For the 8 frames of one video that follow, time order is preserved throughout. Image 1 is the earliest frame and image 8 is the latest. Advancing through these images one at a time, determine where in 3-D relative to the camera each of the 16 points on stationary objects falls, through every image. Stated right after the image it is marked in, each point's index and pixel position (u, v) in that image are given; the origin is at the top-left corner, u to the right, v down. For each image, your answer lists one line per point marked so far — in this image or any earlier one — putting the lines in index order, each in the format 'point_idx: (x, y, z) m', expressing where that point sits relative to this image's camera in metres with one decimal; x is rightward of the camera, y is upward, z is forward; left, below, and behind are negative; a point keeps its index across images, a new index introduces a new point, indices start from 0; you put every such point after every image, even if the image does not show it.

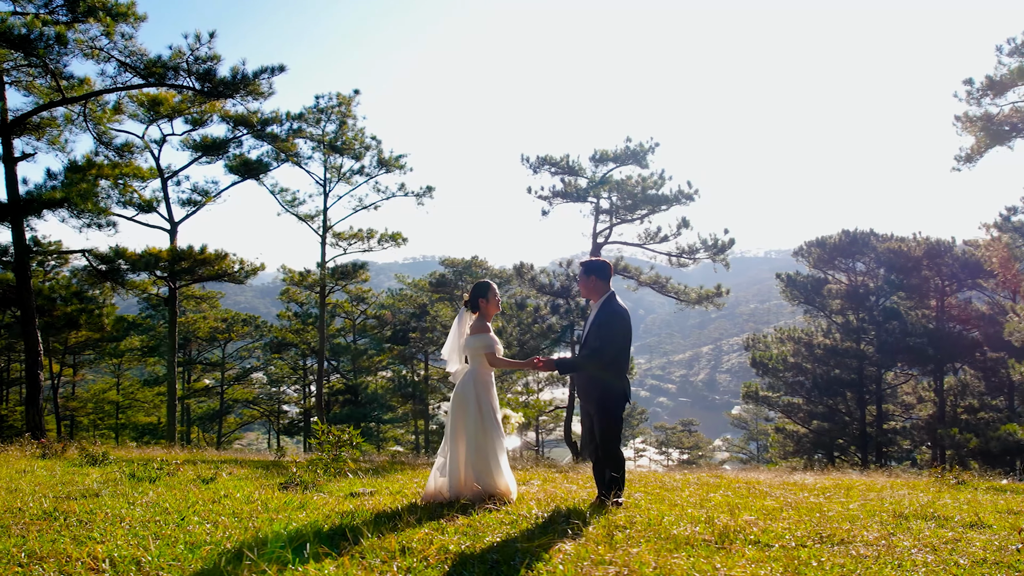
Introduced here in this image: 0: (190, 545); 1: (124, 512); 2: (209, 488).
0: (-1.1, -0.9, +3.7) m
1: (-1.7, -1.0, +4.5) m
2: (-1.7, -1.1, +5.9) m
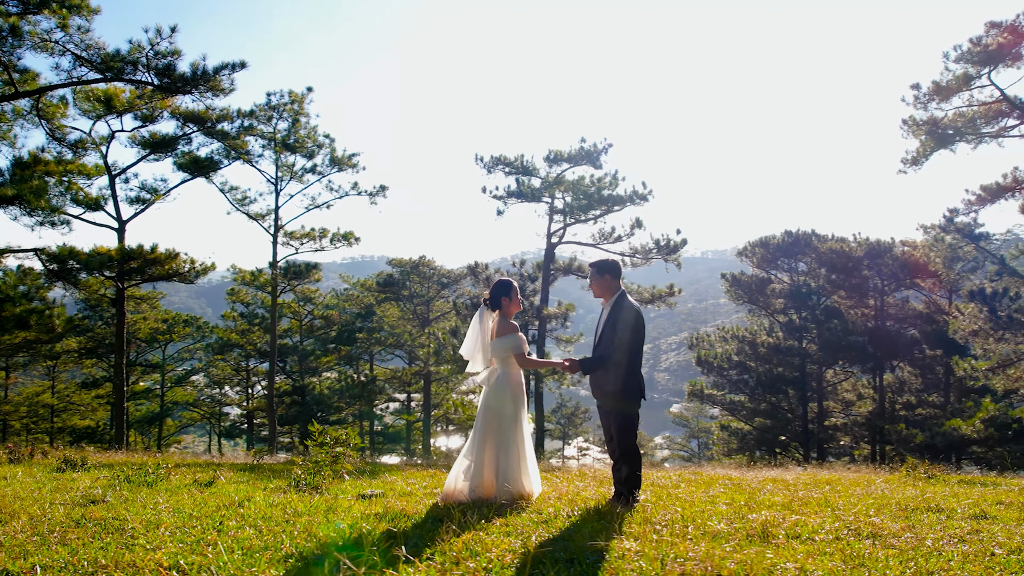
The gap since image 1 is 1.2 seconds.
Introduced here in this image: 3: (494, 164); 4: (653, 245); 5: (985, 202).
0: (-0.9, -0.9, +3.6) m
1: (-1.5, -1.0, +4.4) m
2: (-1.7, -1.1, +5.7) m
3: (-0.3, +2.4, +19.5) m
4: (+2.7, +0.8, +19.6) m
5: (+8.4, +1.5, +18.3) m
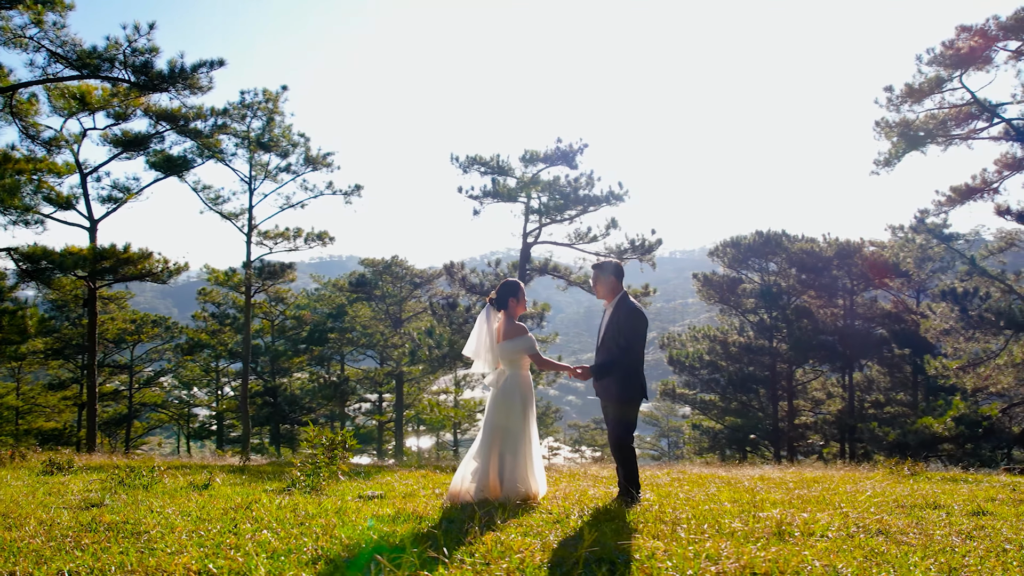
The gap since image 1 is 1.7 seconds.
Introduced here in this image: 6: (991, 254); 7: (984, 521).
0: (-0.8, -0.9, +3.5) m
1: (-1.5, -1.0, +4.4) m
2: (-1.6, -1.1, +5.7) m
3: (-0.8, +2.4, +19.5) m
4: (+2.2, +0.8, +19.6) m
5: (+8.0, +1.5, +18.6) m
6: (+8.2, +0.6, +17.7) m
7: (+2.3, -1.1, +5.1) m
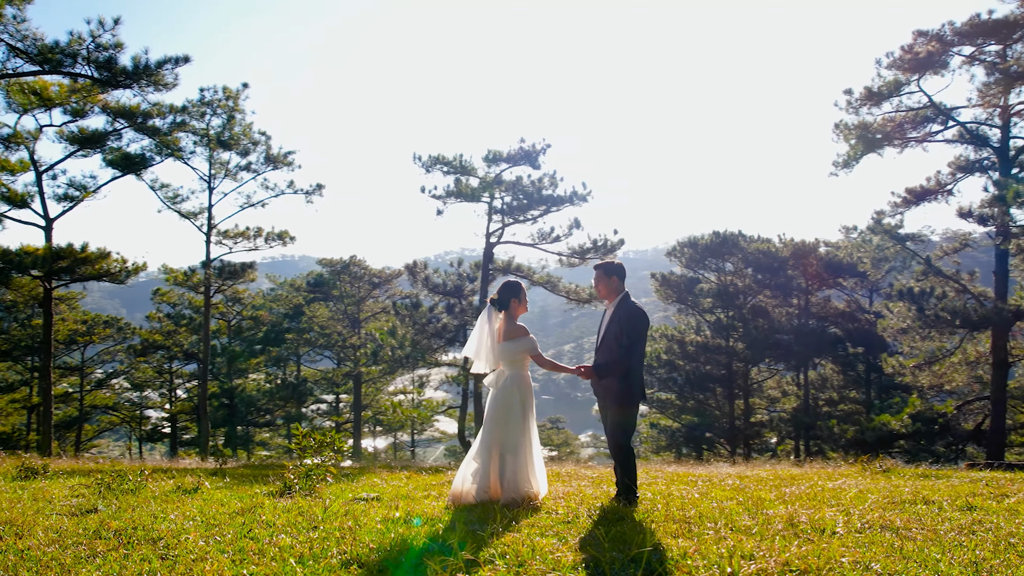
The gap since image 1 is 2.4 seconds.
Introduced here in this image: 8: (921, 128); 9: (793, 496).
0: (-0.7, -0.9, +3.5) m
1: (-1.4, -1.0, +4.3) m
2: (-1.7, -1.1, +5.6) m
3: (-1.5, +2.4, +19.4) m
4: (+1.5, +0.8, +19.7) m
5: (+7.3, +1.5, +19.0) m
6: (+7.6, +0.6, +18.0) m
7: (+2.3, -1.1, +5.2) m
8: (+6.8, +2.7, +17.2) m
9: (+1.6, -1.2, +5.9) m
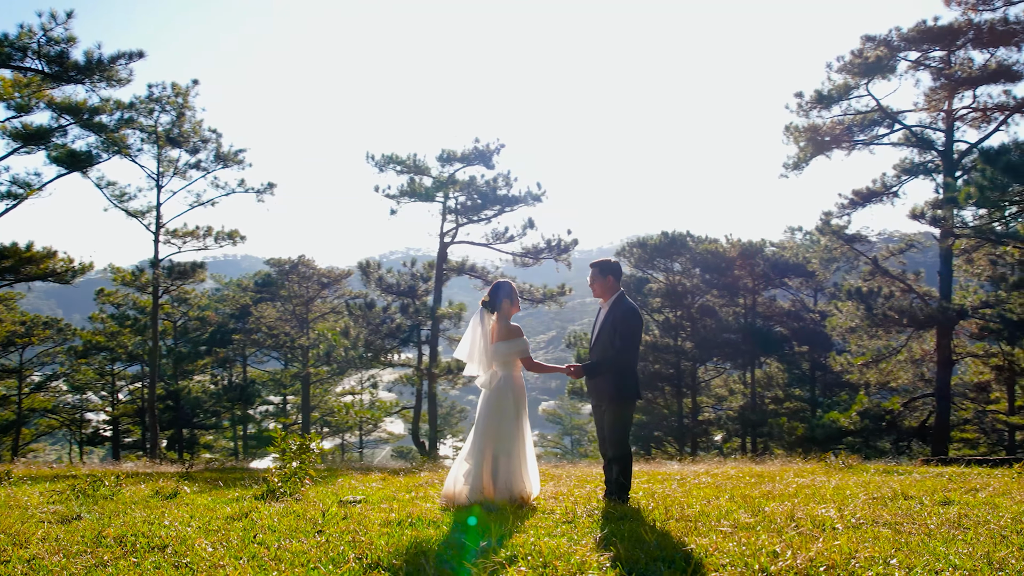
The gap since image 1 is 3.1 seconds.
0: (-0.7, -0.9, +3.4) m
1: (-1.4, -1.0, +4.2) m
2: (-1.7, -1.1, +5.5) m
3: (-2.4, +2.4, +19.3) m
4: (+0.6, +0.8, +19.8) m
5: (+6.5, +1.6, +19.4) m
6: (+6.8, +0.6, +18.5) m
7: (+2.3, -1.1, +5.3) m
8: (+6.1, +2.7, +17.6) m
9: (+1.5, -1.2, +6.0) m
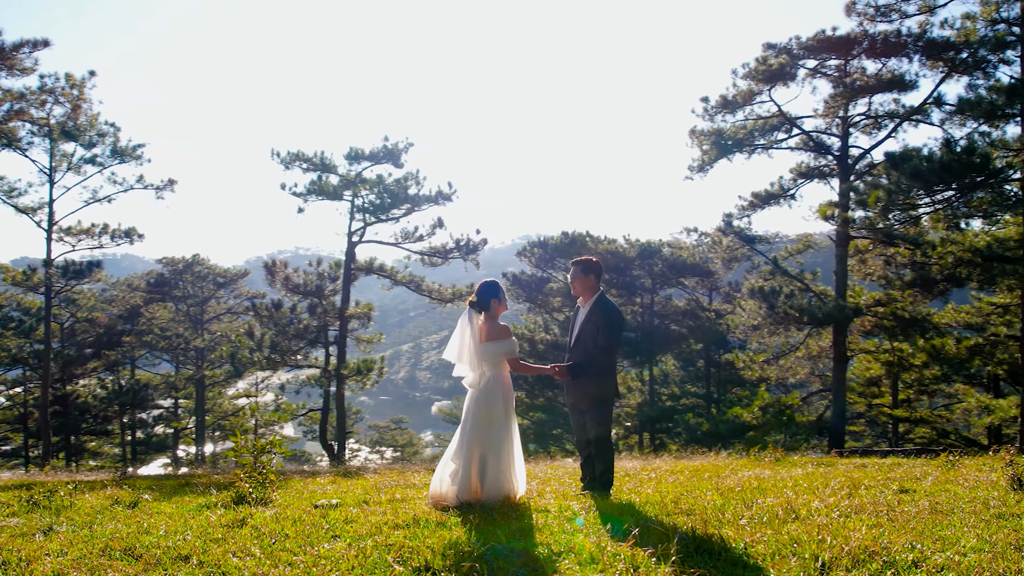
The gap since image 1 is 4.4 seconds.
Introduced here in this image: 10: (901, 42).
0: (-0.5, -0.9, +3.4) m
1: (-1.3, -1.0, +4.0) m
2: (-1.8, -1.1, +5.3) m
3: (-4.1, +2.4, +18.9) m
4: (-1.1, +0.8, +19.7) m
5: (+4.7, +1.6, +20.0) m
6: (+5.1, +0.6, +19.1) m
7: (+2.2, -1.1, +5.6) m
8: (+4.5, +2.7, +18.2) m
9: (+1.4, -1.2, +6.2) m
10: (+6.3, +4.0, +16.7) m
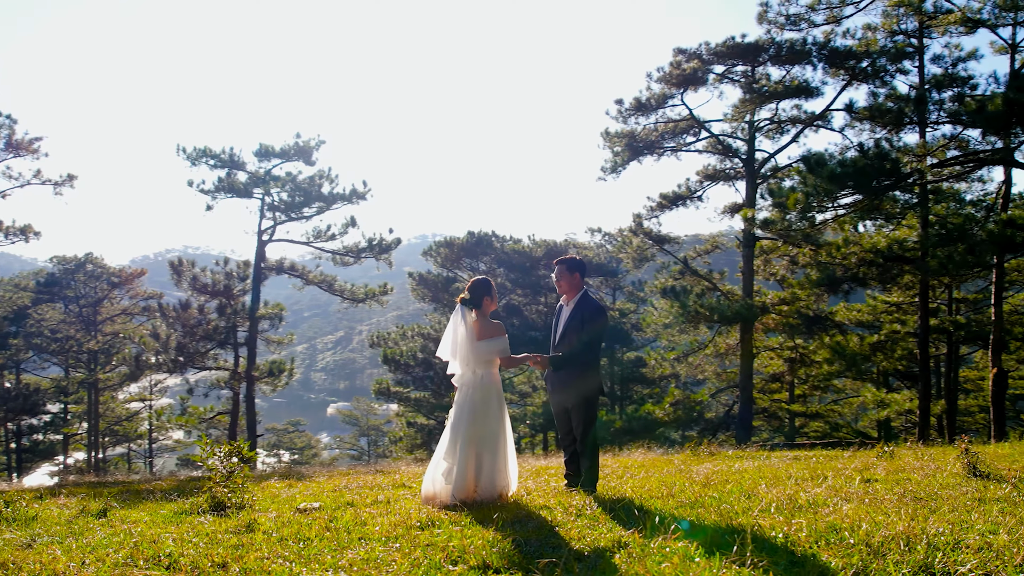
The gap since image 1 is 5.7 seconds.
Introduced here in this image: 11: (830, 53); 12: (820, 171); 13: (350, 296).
0: (-0.3, -0.9, +3.3) m
1: (-1.2, -1.0, +3.9) m
2: (-1.8, -1.1, +5.1) m
3: (-5.6, +2.4, +18.4) m
4: (-2.8, +0.8, +19.5) m
5: (+3.0, +1.6, +20.5) m
6: (+3.5, +0.6, +19.6) m
7: (+2.1, -1.1, +5.8) m
8: (+3.0, +2.7, +18.6) m
9: (+1.2, -1.2, +6.3) m
10: (+4.9, +4.0, +17.3) m
11: (+5.3, +3.9, +17.0) m
12: (+4.0, +1.5, +13.5) m
13: (-3.1, -0.2, +19.7) m
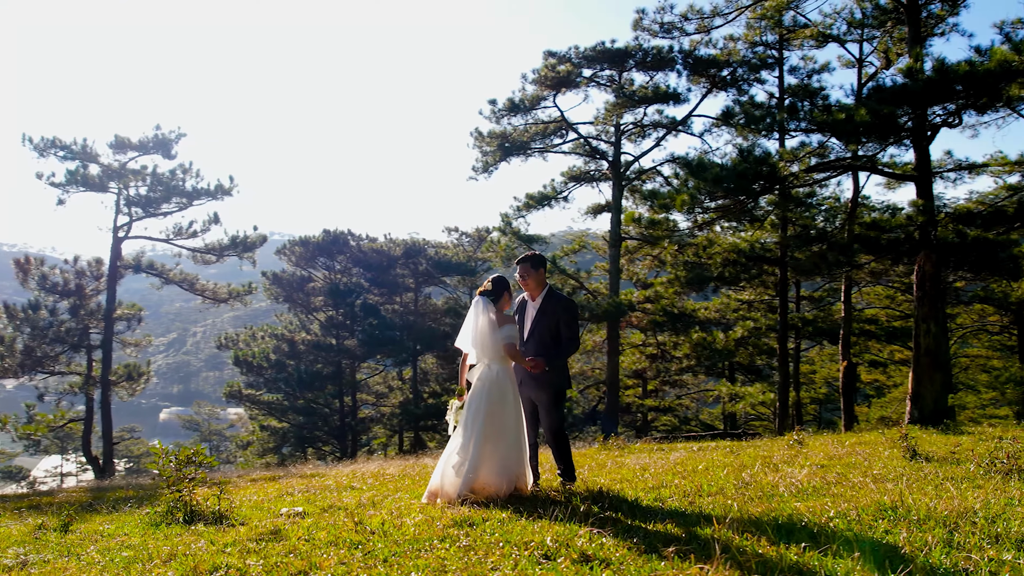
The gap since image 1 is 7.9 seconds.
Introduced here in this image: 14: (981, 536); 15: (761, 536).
0: (0.0, -0.9, +3.3) m
1: (-1.0, -1.0, +3.7) m
2: (-1.8, -1.1, +4.8) m
3: (-7.8, +2.4, +17.3) m
4: (-5.2, +0.8, +18.8) m
5: (+0.4, +1.6, +20.7) m
6: (+1.0, +0.6, +20.0) m
7: (+2.0, -1.1, +6.2) m
8: (+0.7, +2.7, +18.9) m
9: (+1.0, -1.2, +6.5) m
10: (+2.8, +4.0, +18.0) m
11: (+3.2, +3.9, +17.7) m
12: (+2.5, +1.6, +14.1) m
13: (-5.5, -0.1, +18.9) m
14: (+1.5, -0.8, +3.3) m
15: (+0.8, -0.8, +3.4) m
